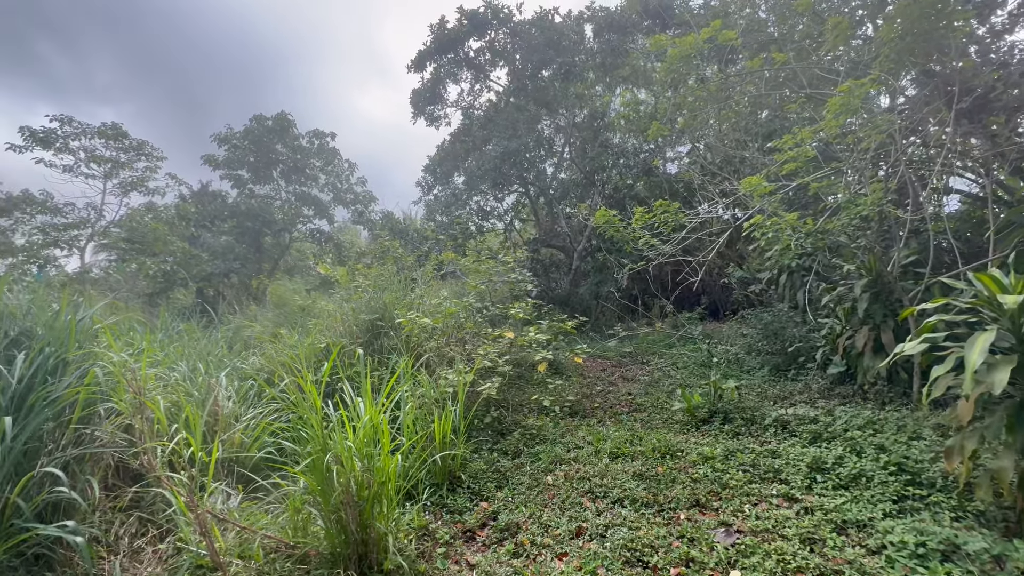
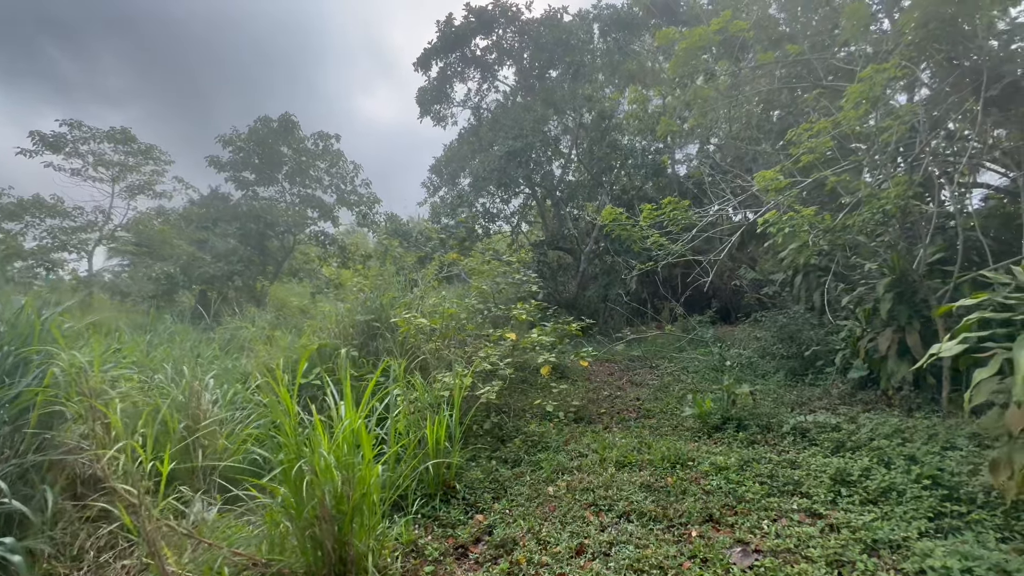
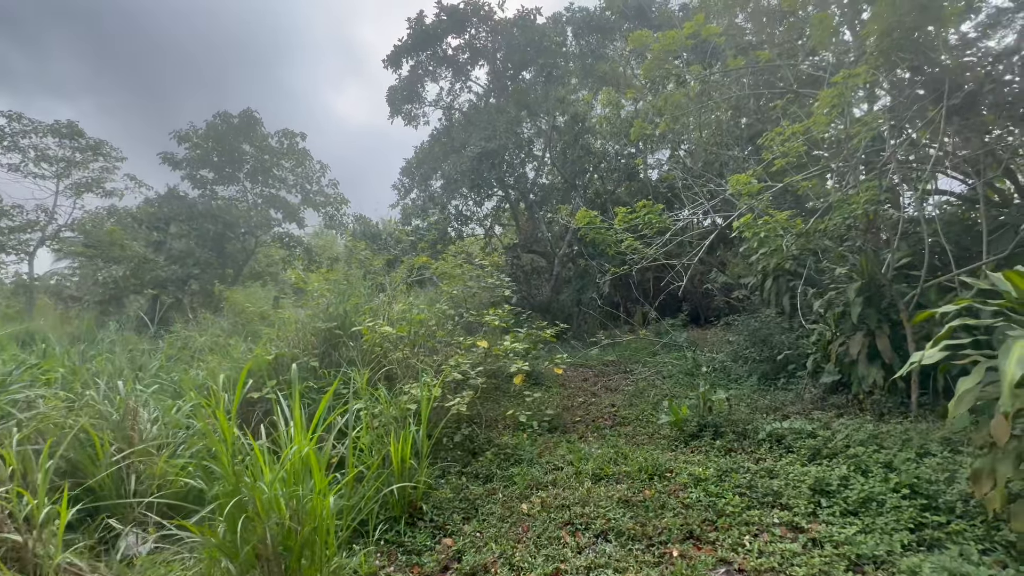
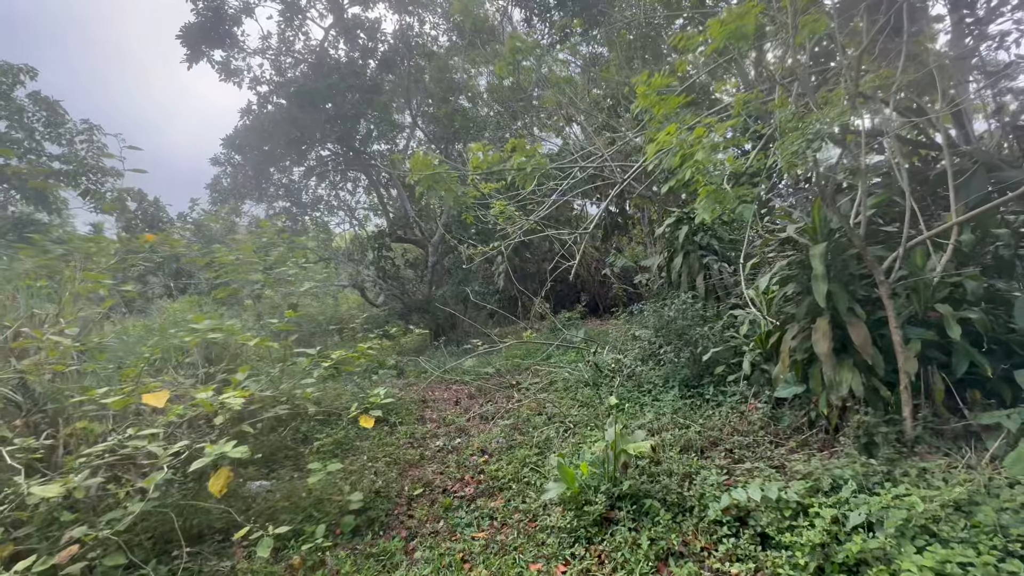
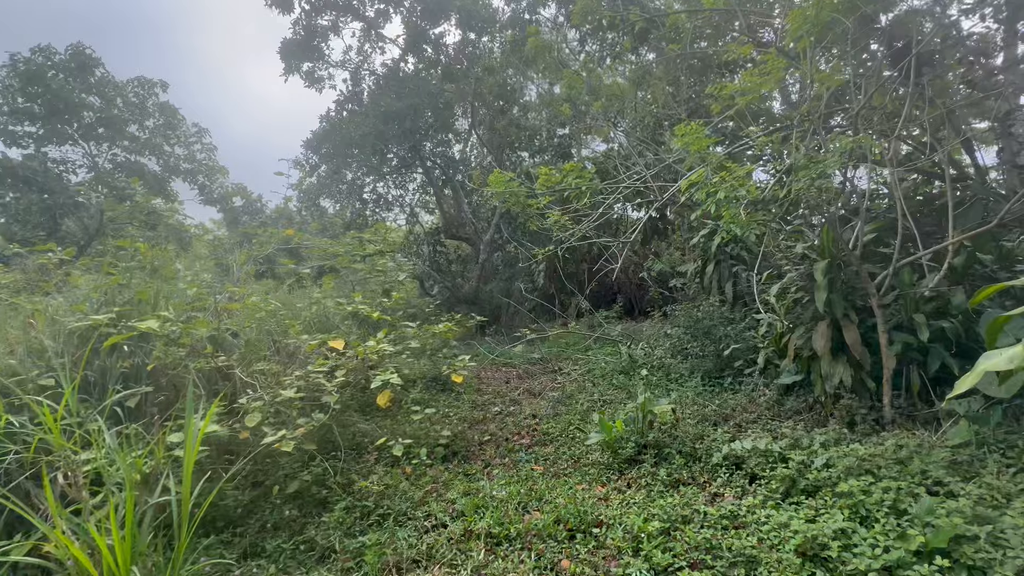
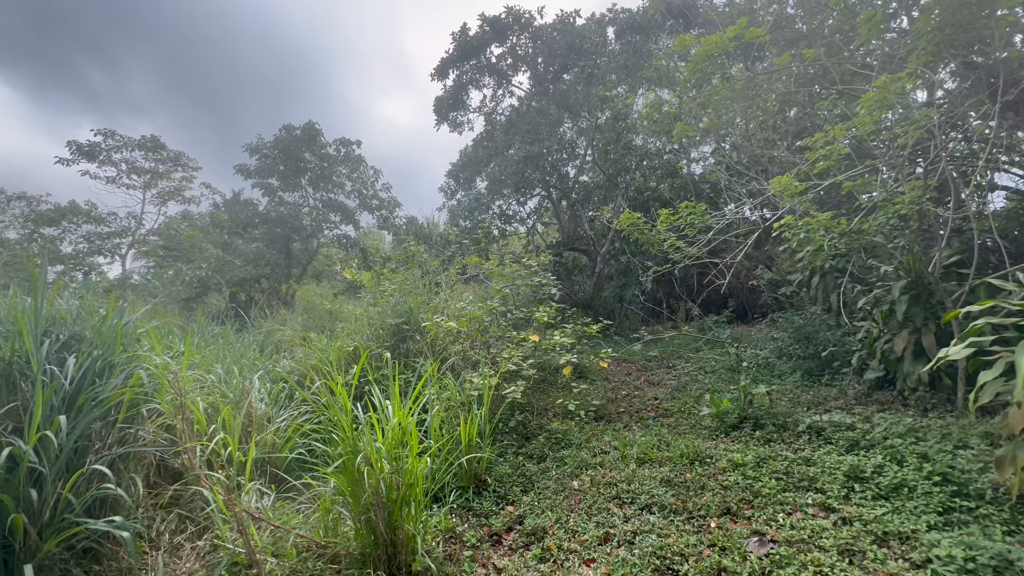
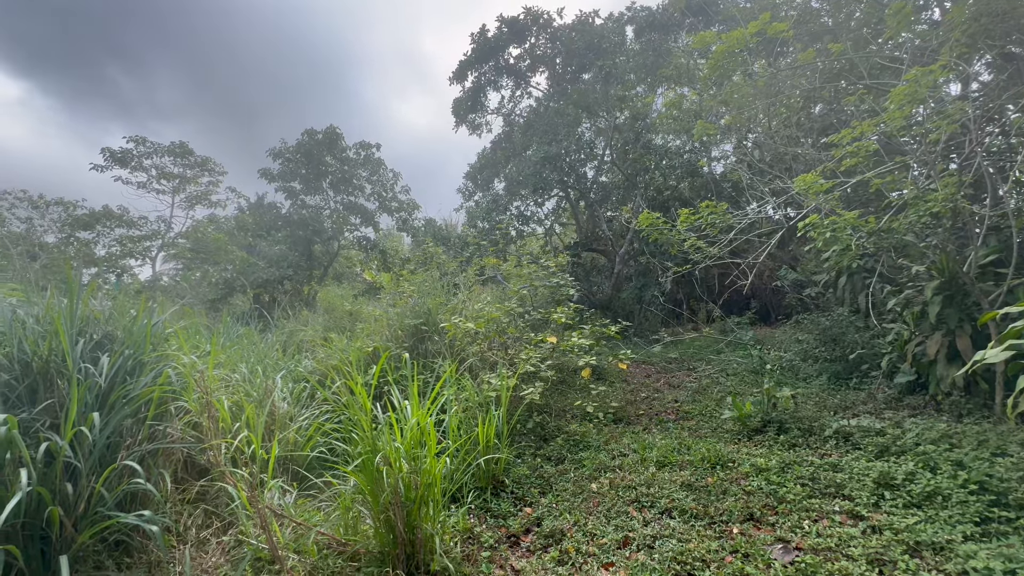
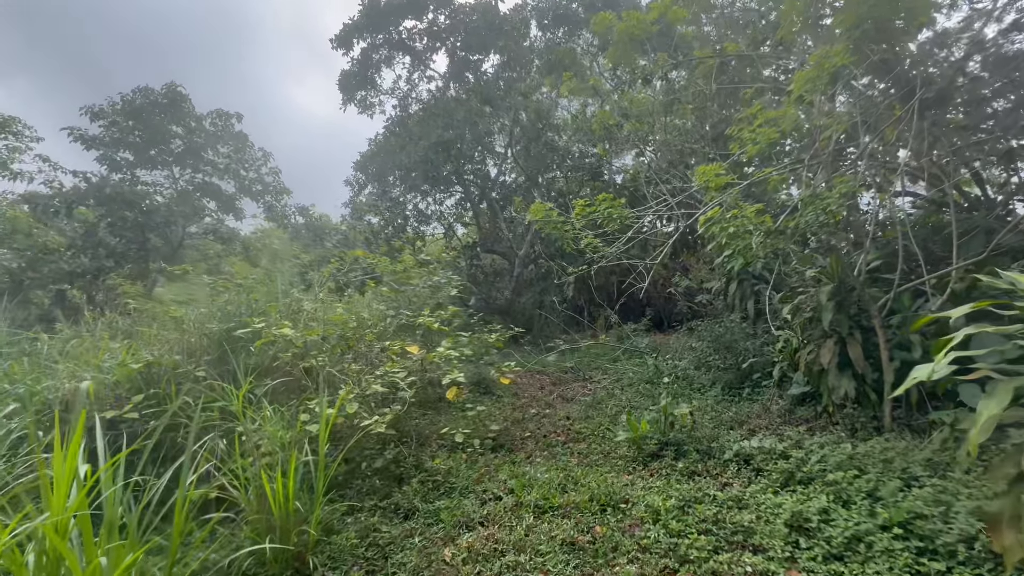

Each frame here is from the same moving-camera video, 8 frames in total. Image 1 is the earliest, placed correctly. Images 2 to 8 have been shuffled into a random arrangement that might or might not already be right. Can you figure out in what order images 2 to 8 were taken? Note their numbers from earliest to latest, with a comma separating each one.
6, 7, 2, 3, 8, 5, 4
